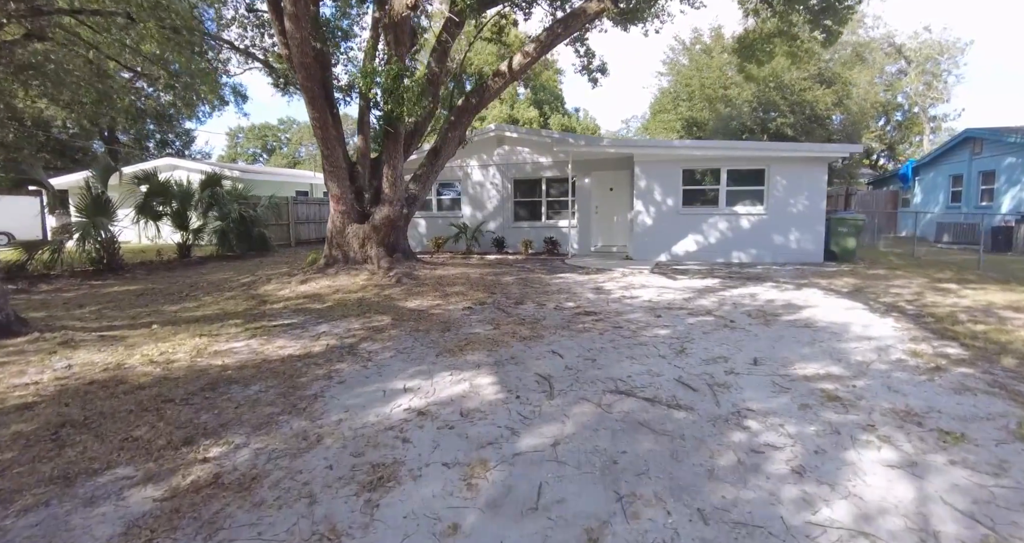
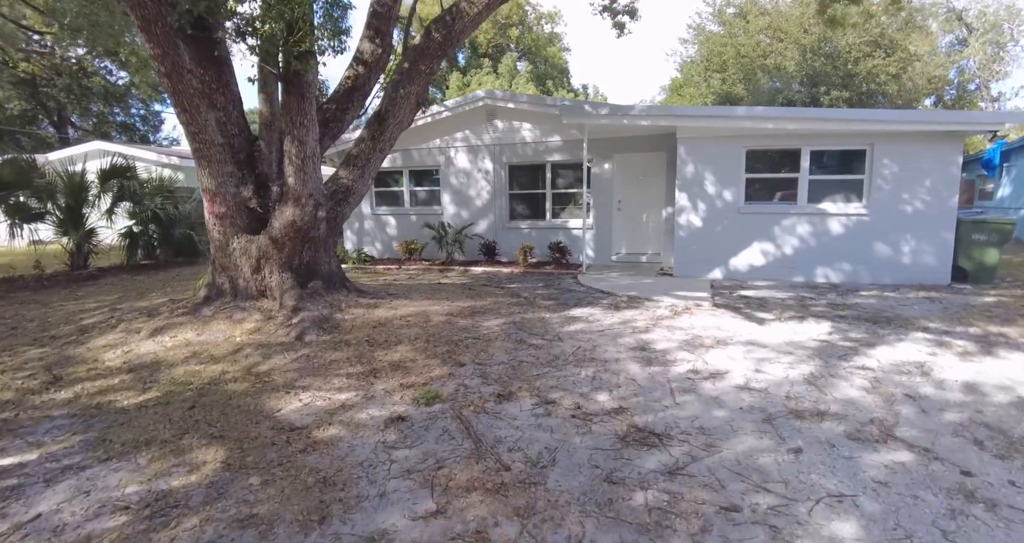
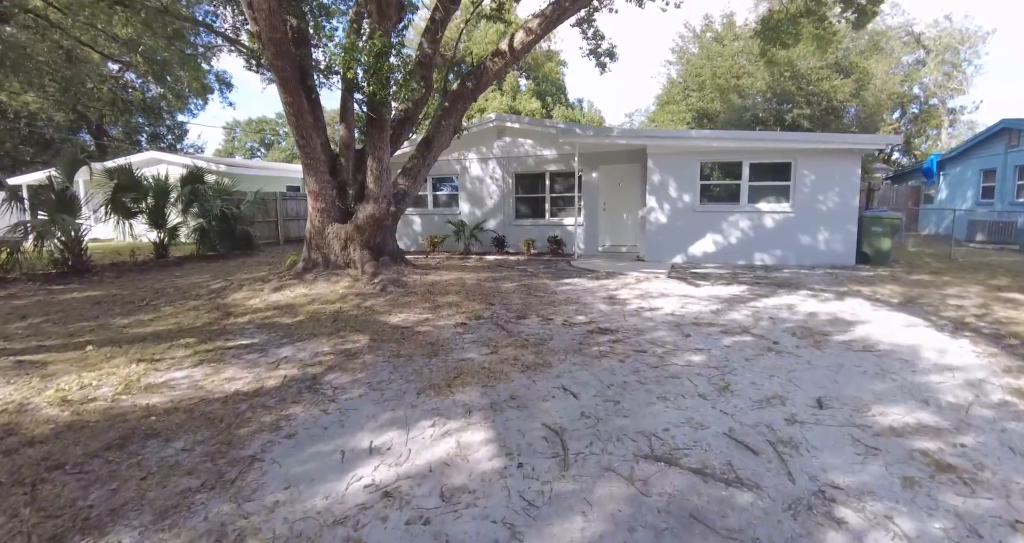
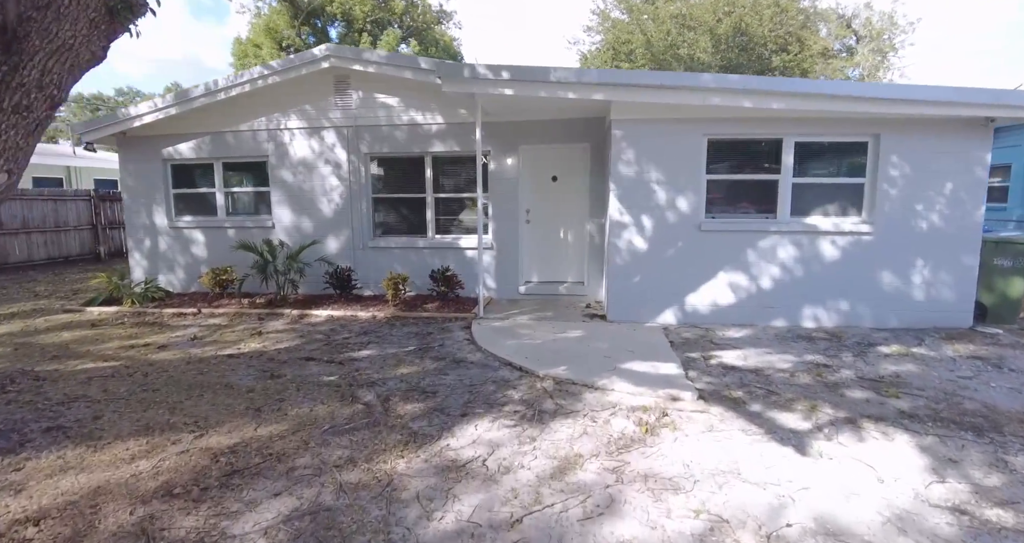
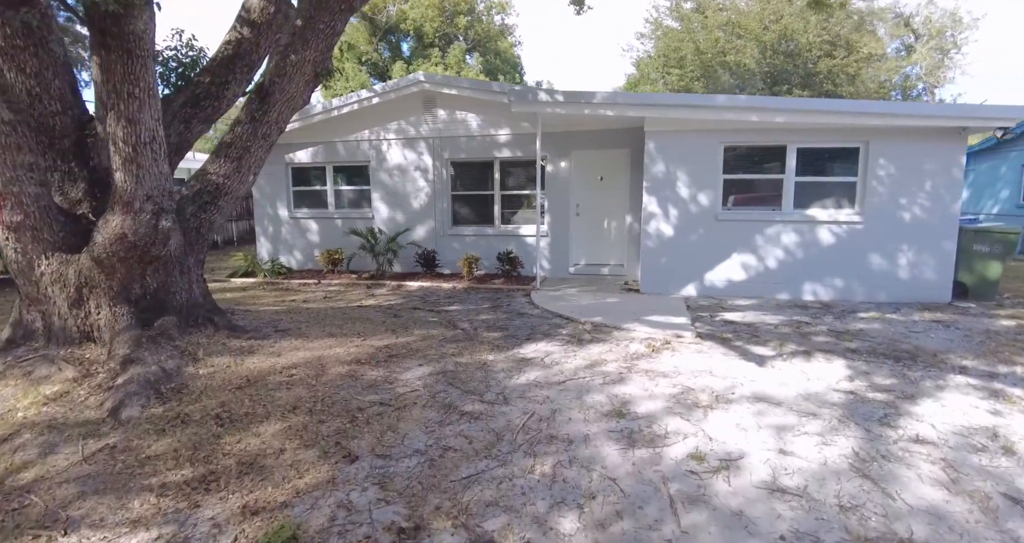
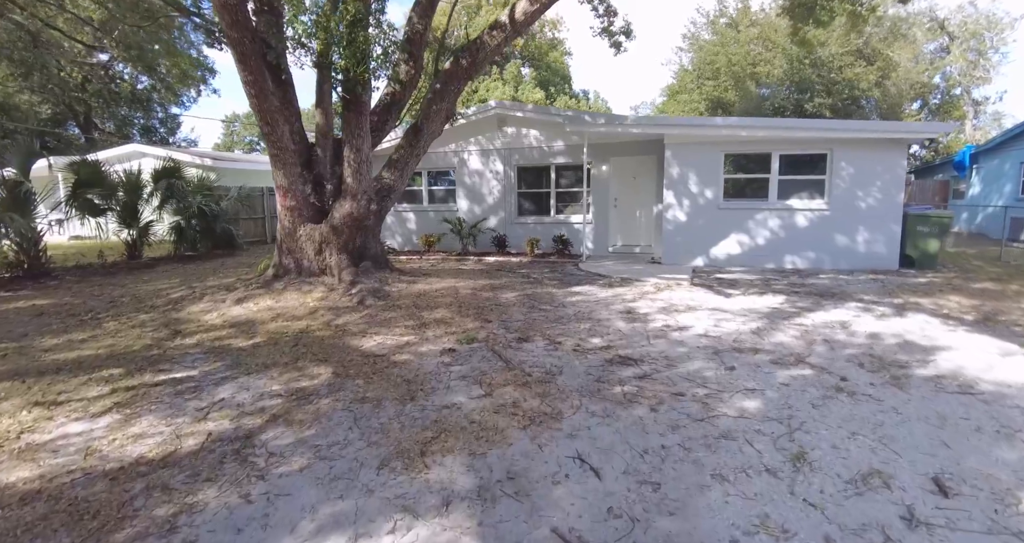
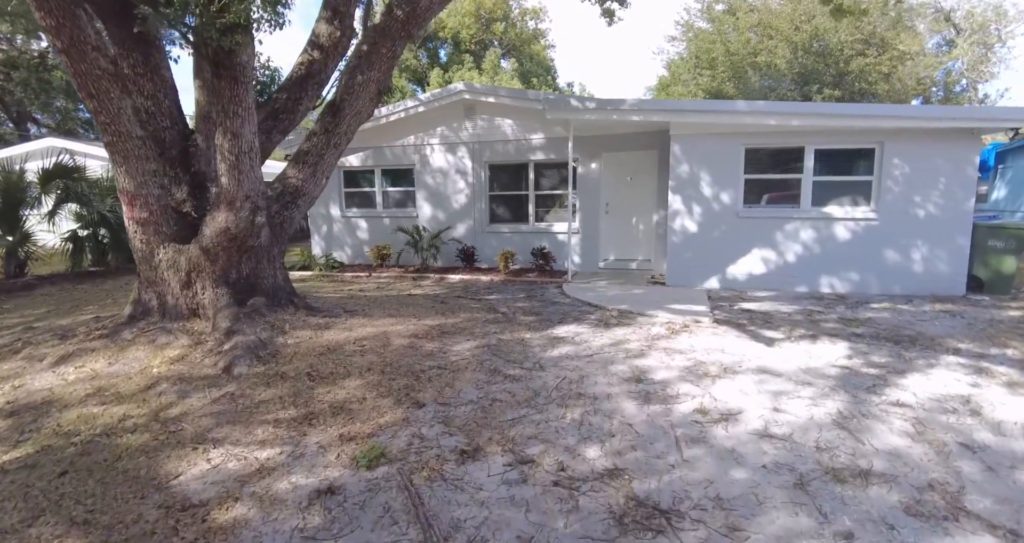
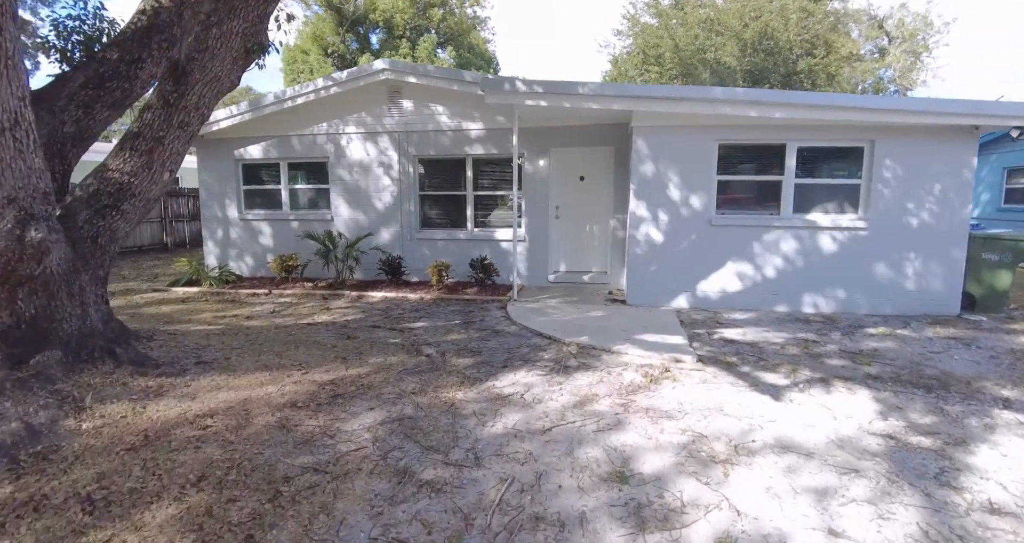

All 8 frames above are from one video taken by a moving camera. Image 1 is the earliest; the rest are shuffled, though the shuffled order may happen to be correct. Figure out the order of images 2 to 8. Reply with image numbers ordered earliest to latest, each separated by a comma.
3, 6, 2, 7, 5, 8, 4
